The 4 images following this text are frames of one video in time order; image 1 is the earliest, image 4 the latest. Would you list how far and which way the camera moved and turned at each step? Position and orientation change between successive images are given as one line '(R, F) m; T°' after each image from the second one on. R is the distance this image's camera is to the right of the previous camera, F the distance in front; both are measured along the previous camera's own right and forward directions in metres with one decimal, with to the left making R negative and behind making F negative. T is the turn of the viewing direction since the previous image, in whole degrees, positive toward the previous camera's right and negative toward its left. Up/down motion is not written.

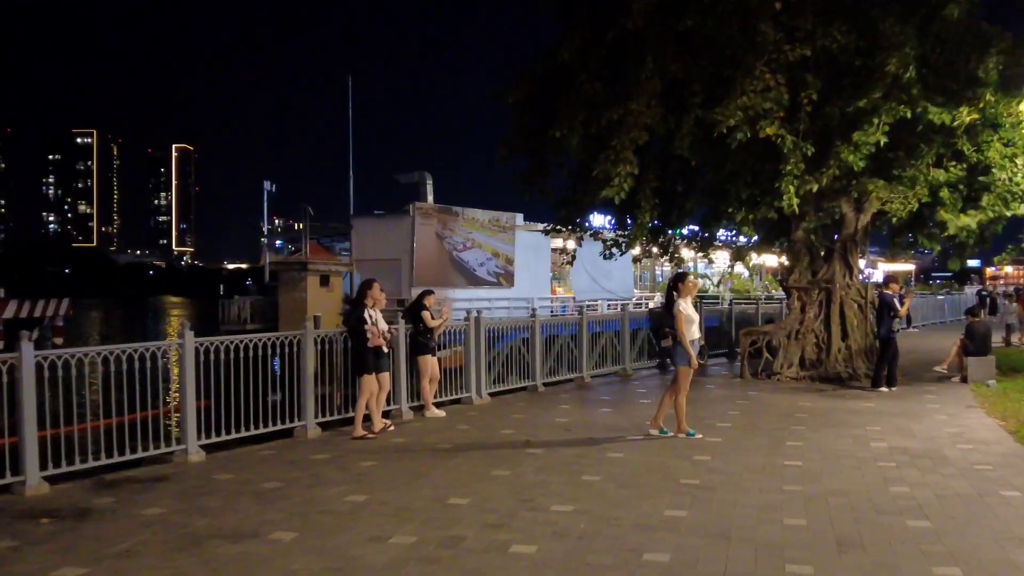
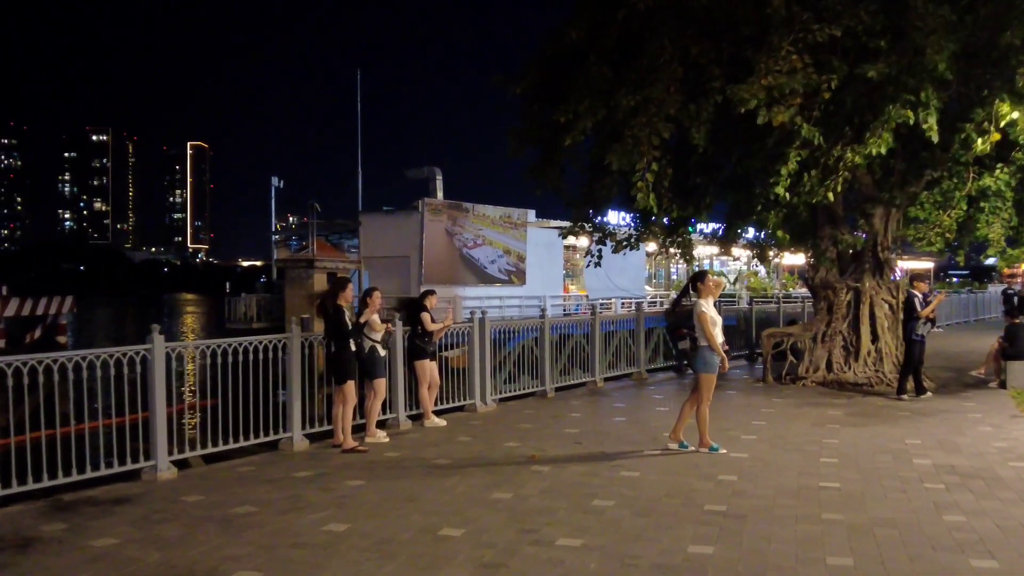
(+0.1, +0.8) m; -1°
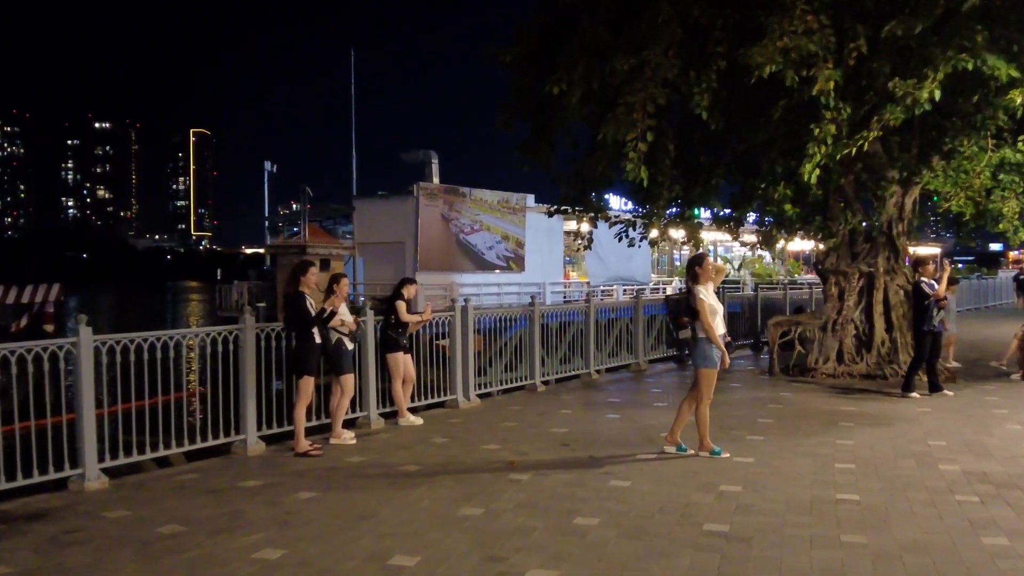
(+0.2, +0.9) m; 0°
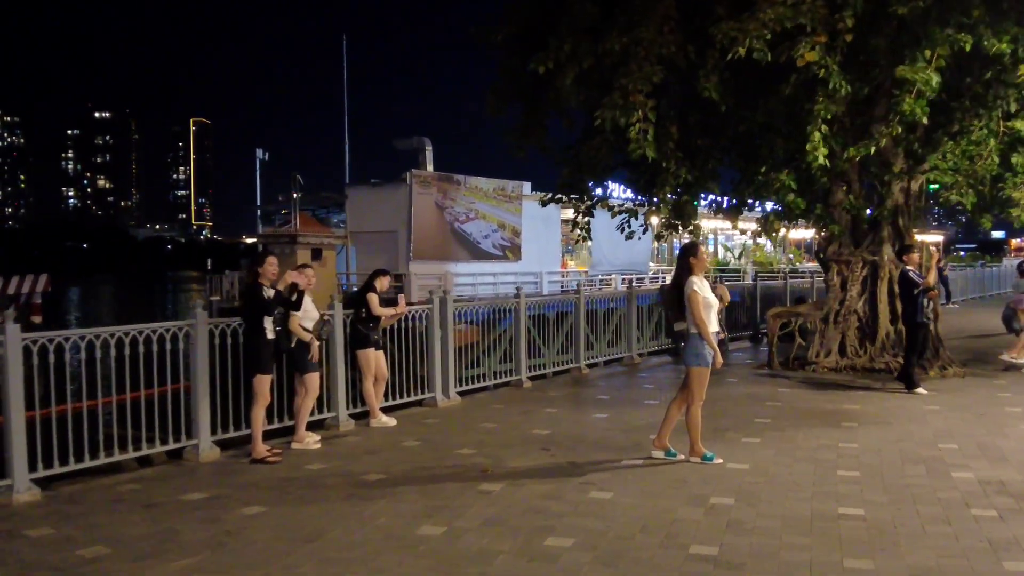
(+0.2, +0.6) m; 0°
